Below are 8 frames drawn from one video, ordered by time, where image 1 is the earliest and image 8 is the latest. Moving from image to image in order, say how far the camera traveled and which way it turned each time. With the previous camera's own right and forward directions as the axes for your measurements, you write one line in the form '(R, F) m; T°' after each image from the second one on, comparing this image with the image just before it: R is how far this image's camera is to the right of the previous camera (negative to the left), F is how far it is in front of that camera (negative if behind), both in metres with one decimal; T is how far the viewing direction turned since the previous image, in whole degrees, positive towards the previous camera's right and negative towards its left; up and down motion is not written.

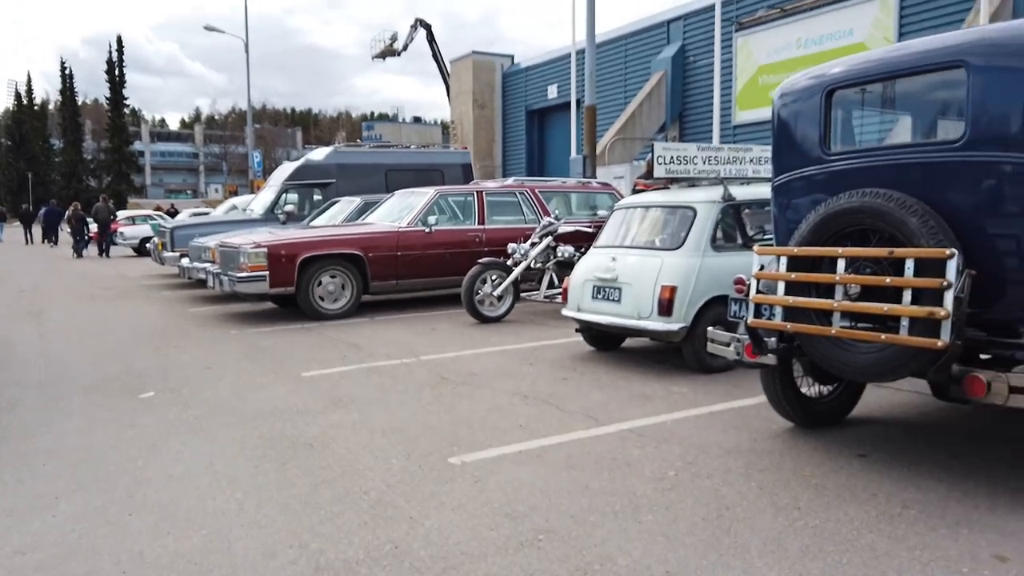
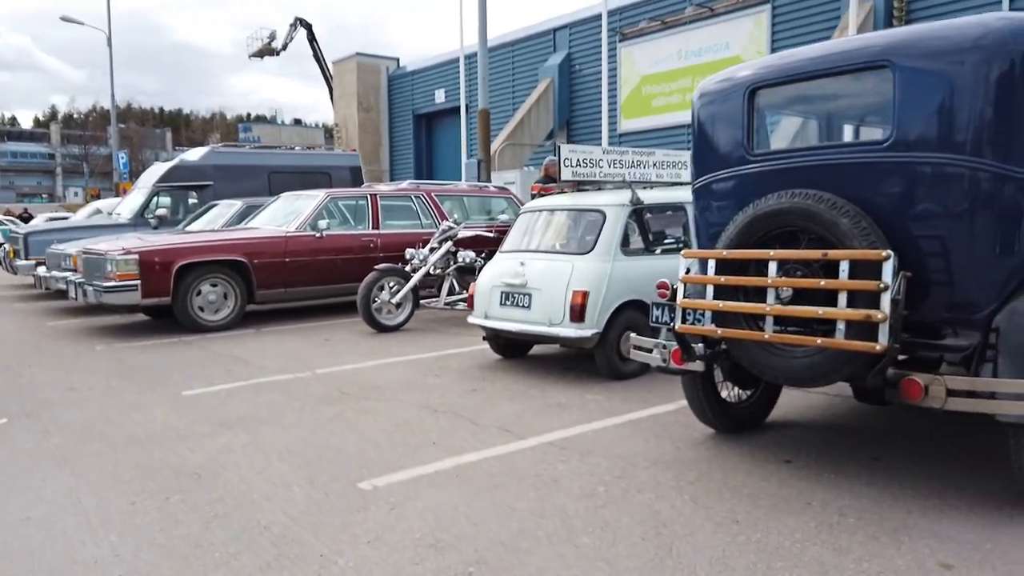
(-0.2, +0.3) m; +8°
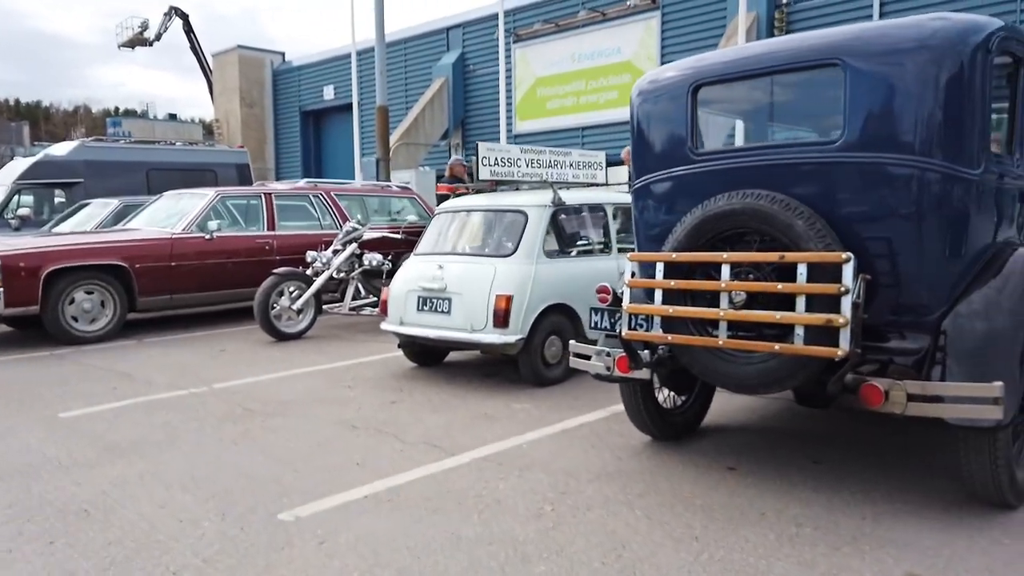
(-0.2, +0.3) m; +8°
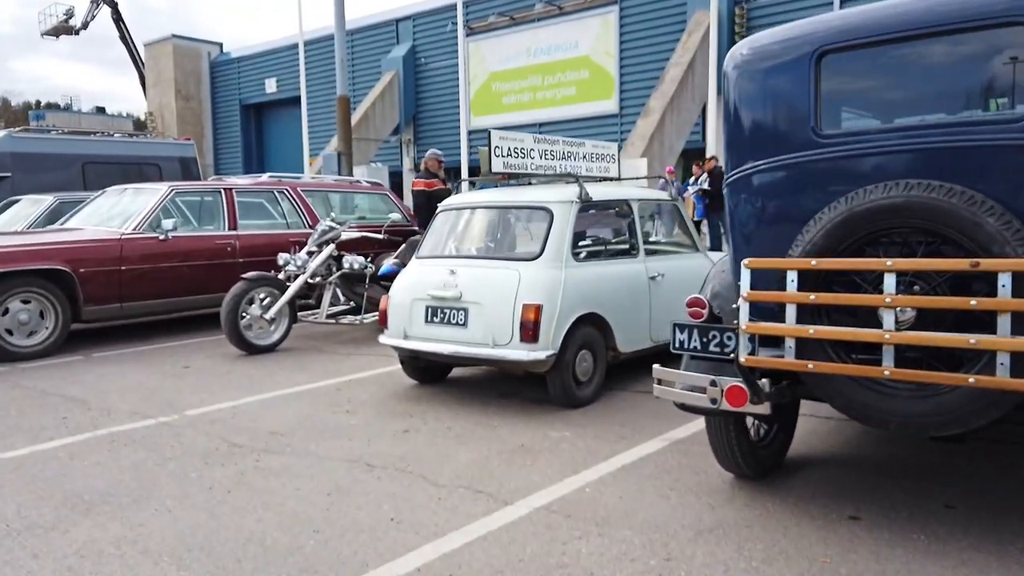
(-0.6, +0.8) m; +4°
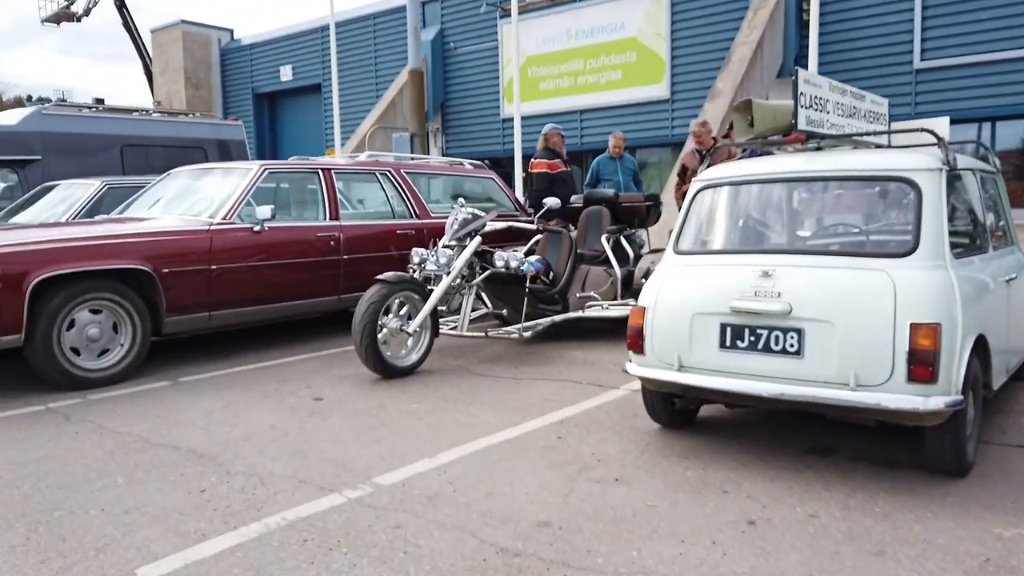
(-1.7, +1.8) m; 0°
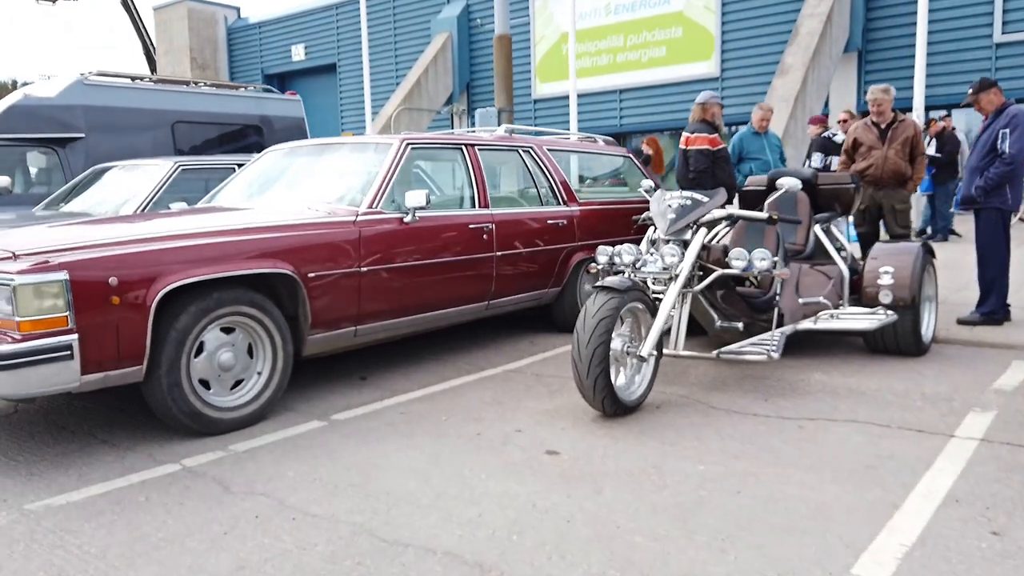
(-1.7, +1.5) m; 0°
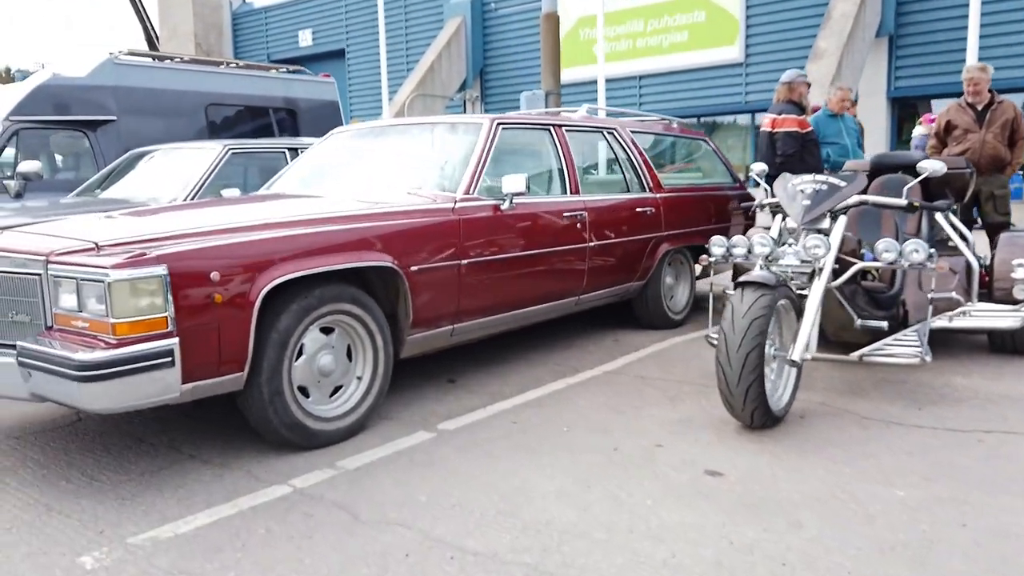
(-0.7, +0.5) m; 0°
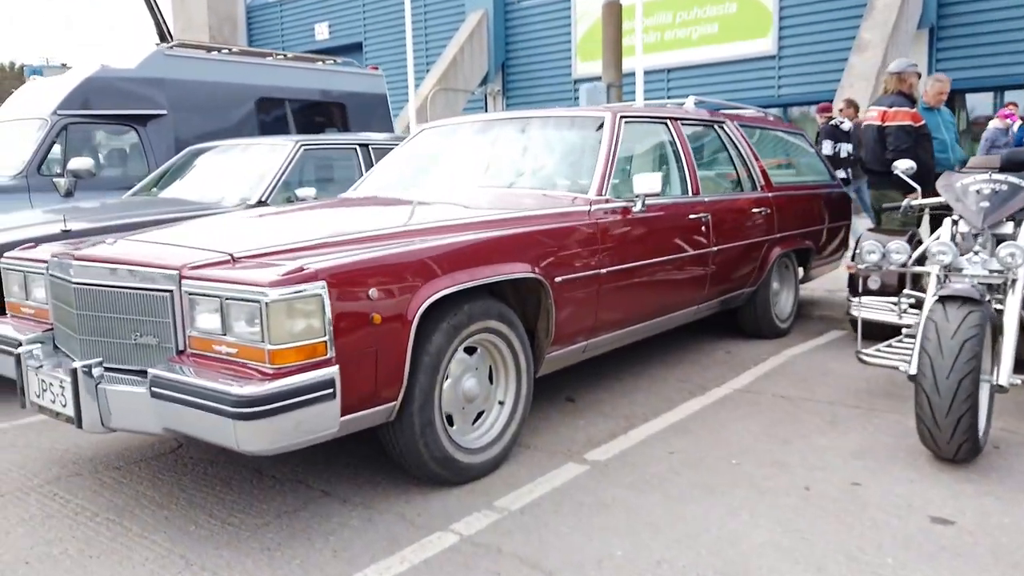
(-0.8, +0.5) m; 0°
